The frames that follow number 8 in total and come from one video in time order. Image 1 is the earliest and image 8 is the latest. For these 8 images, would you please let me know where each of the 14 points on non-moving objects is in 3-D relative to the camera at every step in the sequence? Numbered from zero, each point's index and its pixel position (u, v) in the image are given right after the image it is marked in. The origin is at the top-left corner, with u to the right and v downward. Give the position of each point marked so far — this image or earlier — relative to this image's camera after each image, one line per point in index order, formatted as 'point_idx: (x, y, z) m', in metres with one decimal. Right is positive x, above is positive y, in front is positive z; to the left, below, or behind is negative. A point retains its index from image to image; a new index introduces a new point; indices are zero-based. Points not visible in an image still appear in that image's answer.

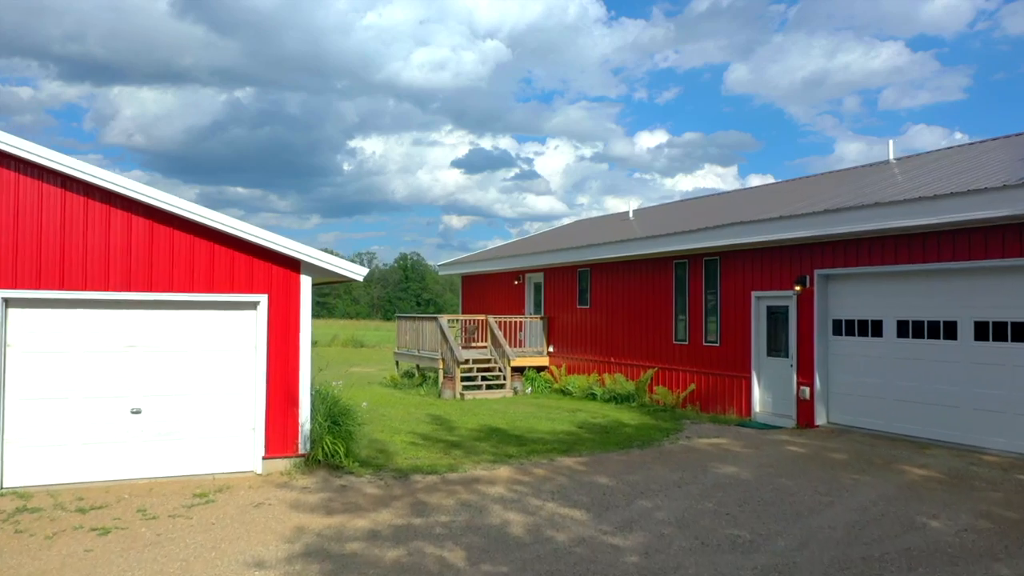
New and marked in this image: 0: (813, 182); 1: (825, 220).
0: (+3.8, +1.3, +9.7) m
1: (+2.8, +0.6, +6.7) m
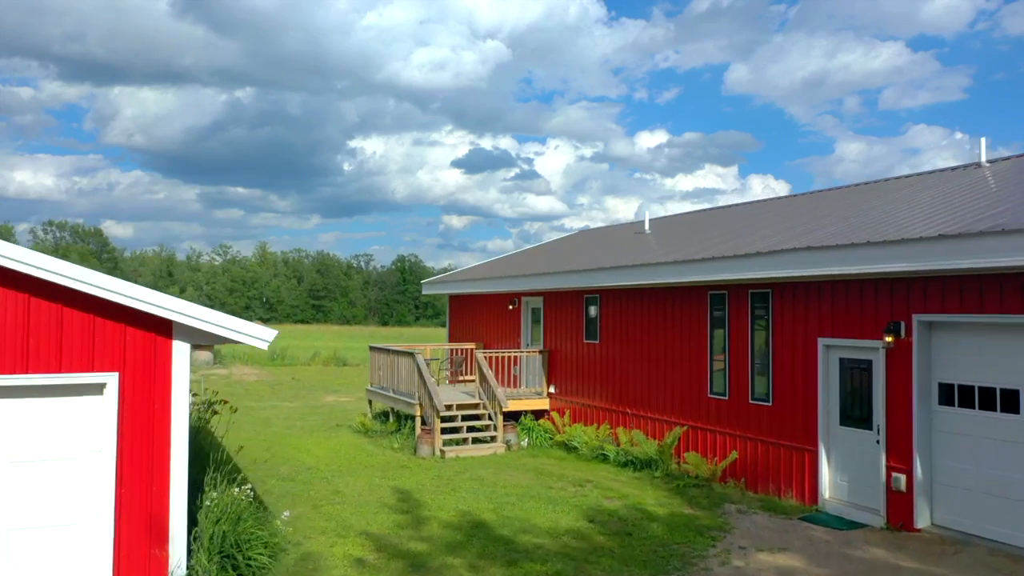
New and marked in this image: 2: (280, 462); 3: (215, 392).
0: (+3.7, +1.0, +7.7) m
1: (+2.7, +0.2, +4.8) m
2: (-2.5, -1.9, +8.0) m
3: (-5.7, -2.0, +14.4) m
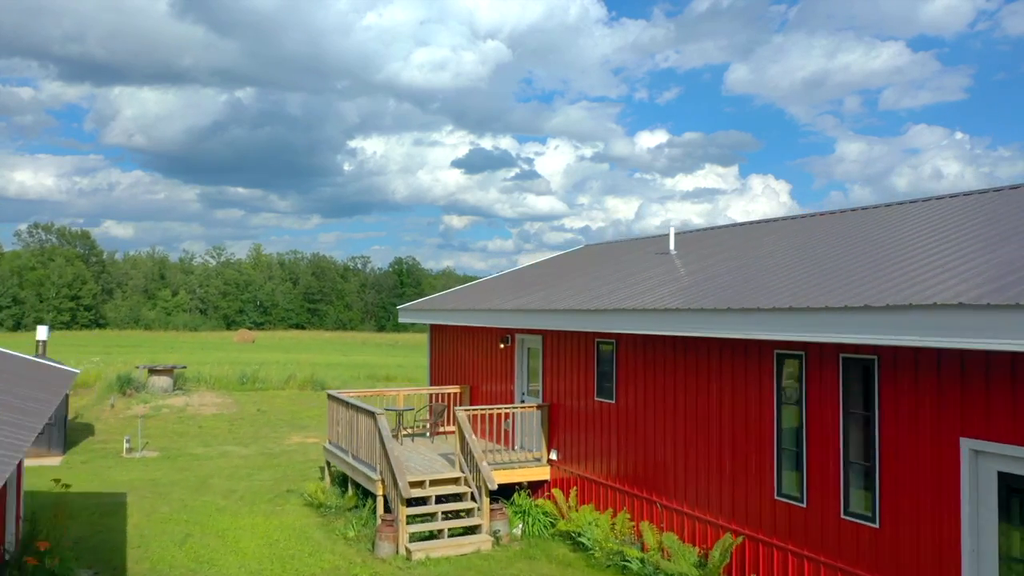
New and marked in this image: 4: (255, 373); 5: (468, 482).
0: (+3.6, +0.6, +5.7) m
1: (+2.6, -0.1, +2.7) m
2: (-2.6, -2.2, +6.0) m
3: (-5.8, -2.4, +12.4) m
4: (-6.8, -2.2, +19.8) m
5: (-0.4, -1.8, +7.0) m
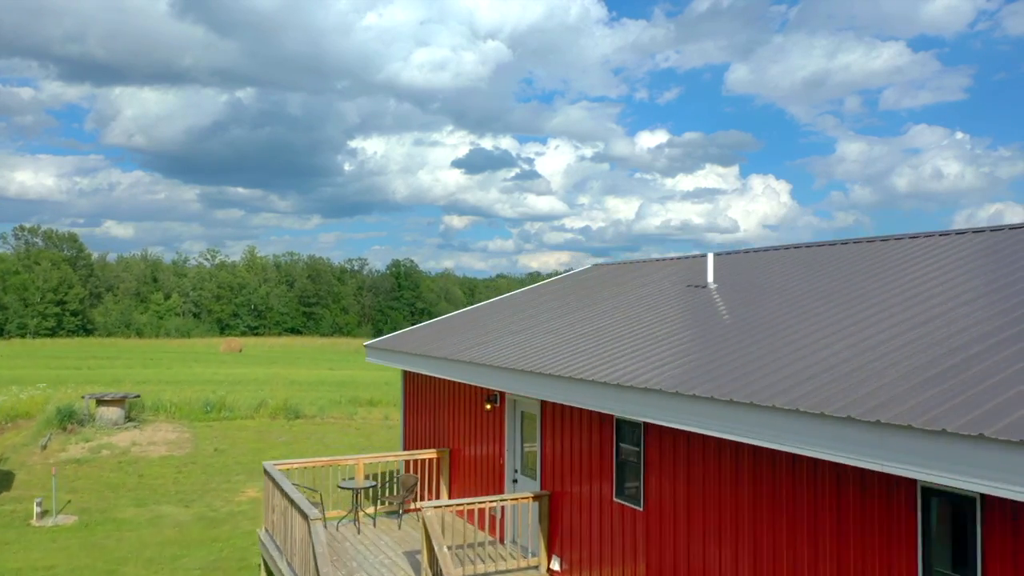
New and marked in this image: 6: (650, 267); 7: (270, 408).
0: (+3.5, +0.2, +3.8) m
1: (+2.5, -0.5, +0.8) m
2: (-2.7, -2.6, +4.1) m
3: (-5.9, -2.8, +10.5) m
4: (-6.9, -2.6, +17.9) m
5: (-0.5, -2.2, +5.1) m
6: (+1.6, +0.2, +8.6) m
7: (-5.5, -2.7, +17.0) m
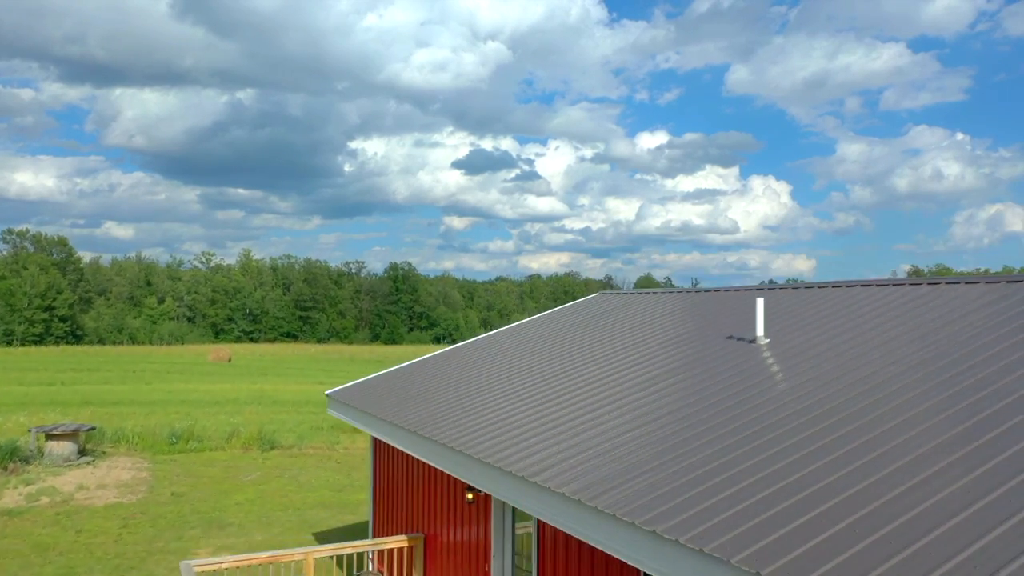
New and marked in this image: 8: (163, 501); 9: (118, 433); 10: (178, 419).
0: (+3.5, -0.1, +2.3) m
1: (+2.4, -0.8, -0.7) m
2: (-2.7, -2.9, +2.6) m
3: (-5.9, -3.1, +9.0) m
4: (-6.9, -3.0, +16.4) m
5: (-0.6, -2.5, +3.6) m
6: (+1.5, -0.1, +7.1) m
7: (-5.5, -3.1, +15.5) m
8: (-5.2, -3.2, +11.2) m
9: (-7.8, -2.9, +15.0) m
10: (-7.6, -3.0, +17.2) m
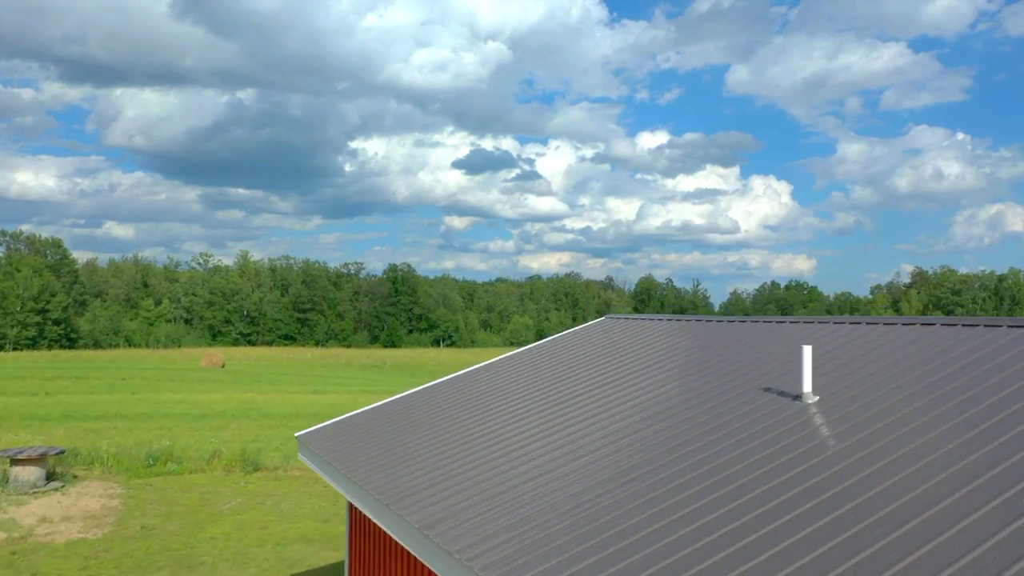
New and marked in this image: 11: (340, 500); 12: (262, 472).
0: (+3.4, -0.3, +1.4) m
1: (+2.4, -1.1, -1.6) m
2: (-2.8, -3.2, +1.7) m
3: (-6.0, -3.3, +8.1) m
4: (-6.9, -3.2, +15.6) m
5: (-0.6, -2.7, +2.7) m
6: (+1.5, -0.3, +6.2) m
7: (-5.6, -3.3, +14.7) m
8: (-5.2, -3.4, +10.3) m
9: (-7.9, -3.1, +14.2) m
10: (-7.6, -3.2, +16.4) m
11: (-2.9, -3.5, +12.7) m
12: (-4.7, -3.4, +14.2) m
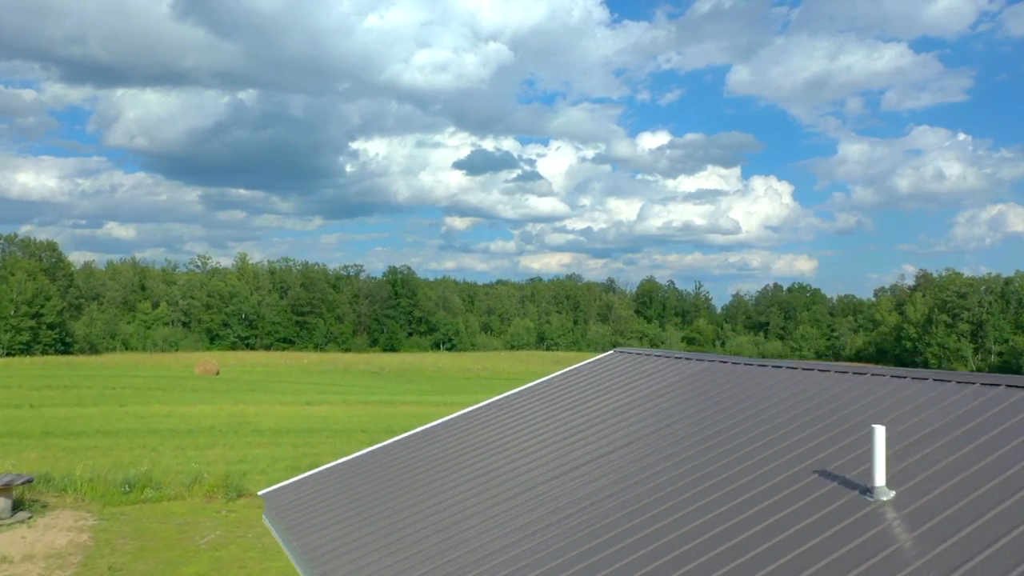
0: (+3.4, -0.6, +0.6) m
1: (+2.3, -1.3, -2.4) m
2: (-2.8, -3.4, +0.9) m
3: (-6.0, -3.6, +7.3) m
4: (-7.0, -3.5, +14.8) m
5: (-0.7, -3.0, +1.9) m
6: (+1.4, -0.6, +5.4) m
7: (-5.6, -3.6, +13.9) m
8: (-5.2, -3.7, +9.5) m
9: (-7.9, -3.4, +13.4) m
10: (-7.6, -3.5, +15.6) m
11: (-2.9, -3.8, +11.9) m
12: (-4.7, -3.7, +13.4) m
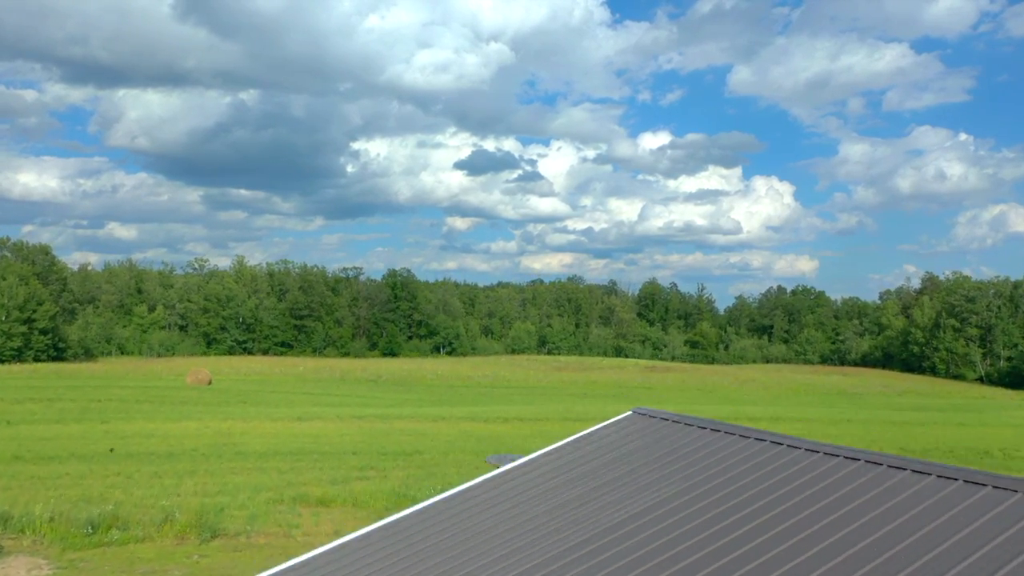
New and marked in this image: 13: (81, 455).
0: (+3.4, -1.0, -0.5) m
1: (+2.3, -1.7, -3.5) m
2: (-2.8, -3.8, -0.2) m
3: (-6.0, -4.0, +6.2) m
4: (-7.0, -3.8, +13.6) m
5: (-0.7, -3.4, +0.8) m
6: (+1.4, -1.0, +4.3) m
7: (-5.6, -3.9, +12.7) m
8: (-5.2, -4.0, +8.4) m
9: (-7.9, -3.7, +12.2) m
10: (-7.6, -3.8, +14.4) m
11: (-2.9, -4.2, +10.8) m
12: (-4.7, -4.1, +12.2) m
13: (-10.4, -4.0, +18.2) m
